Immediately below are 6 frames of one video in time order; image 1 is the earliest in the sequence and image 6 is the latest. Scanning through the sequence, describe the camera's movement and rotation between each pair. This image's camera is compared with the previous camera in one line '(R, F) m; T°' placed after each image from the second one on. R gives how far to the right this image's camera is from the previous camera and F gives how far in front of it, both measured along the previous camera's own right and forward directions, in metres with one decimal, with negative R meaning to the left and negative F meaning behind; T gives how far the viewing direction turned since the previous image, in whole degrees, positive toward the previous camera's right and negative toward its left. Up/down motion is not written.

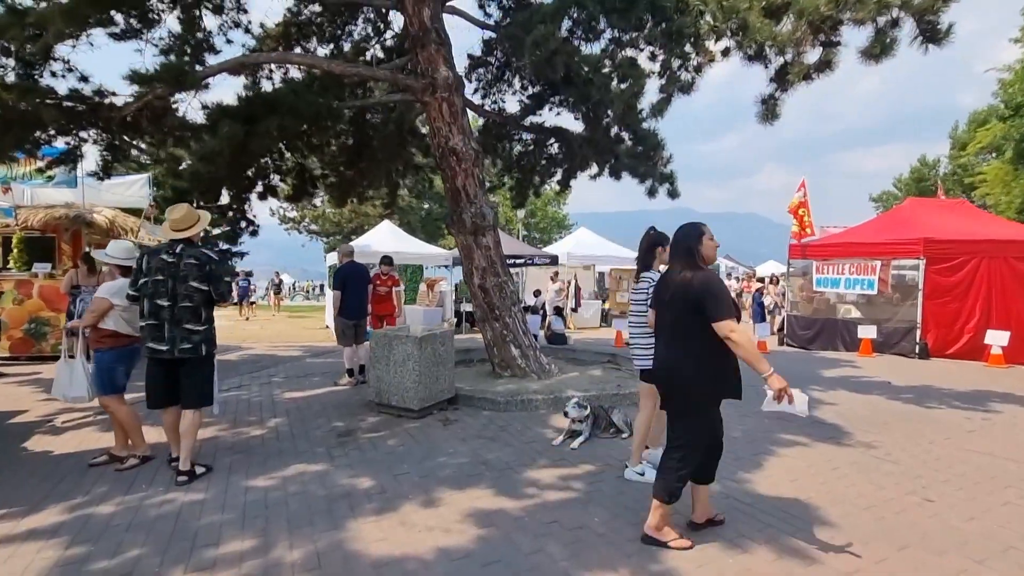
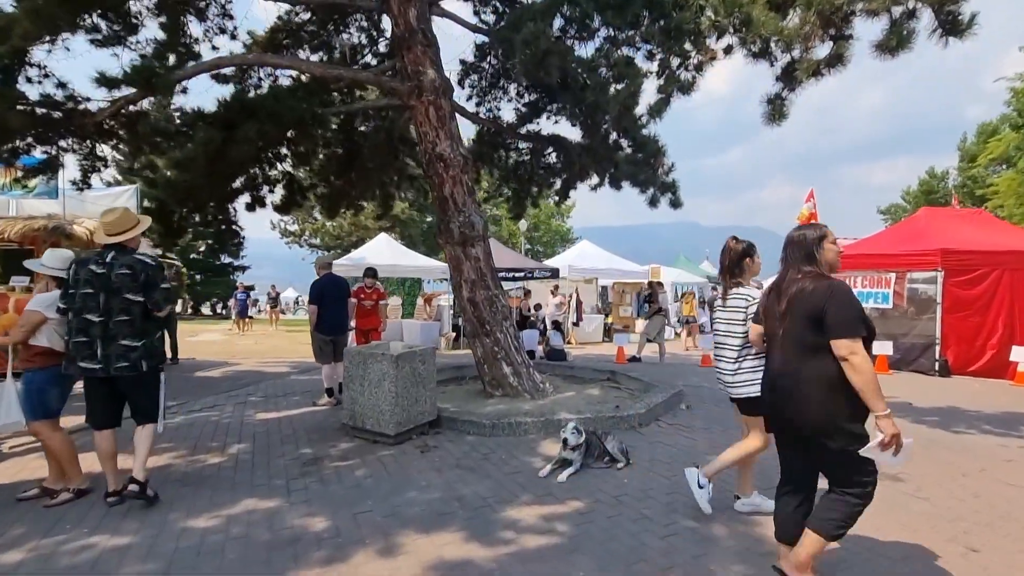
(+0.2, +0.5) m; -1°
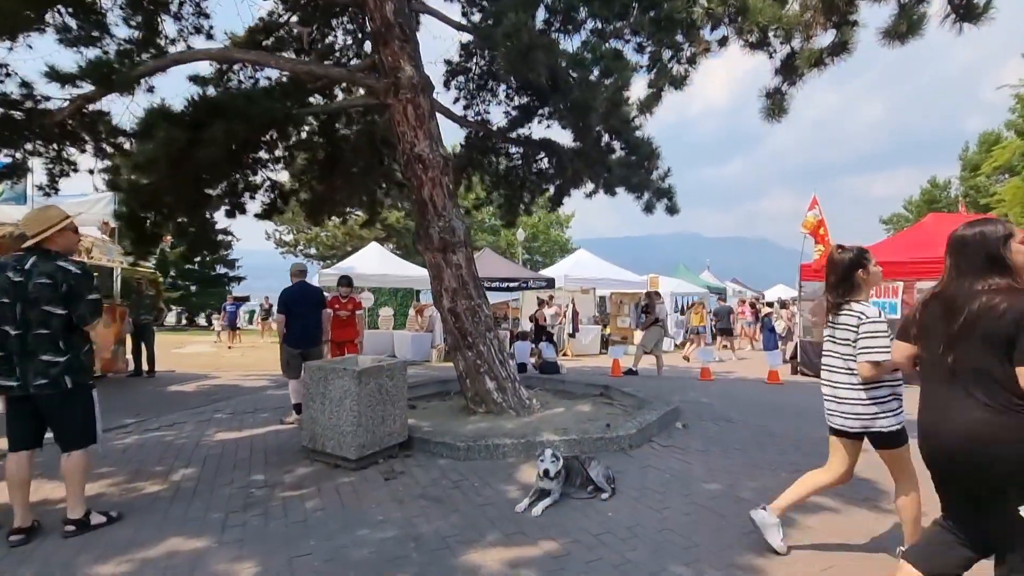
(+0.3, +0.5) m; 0°
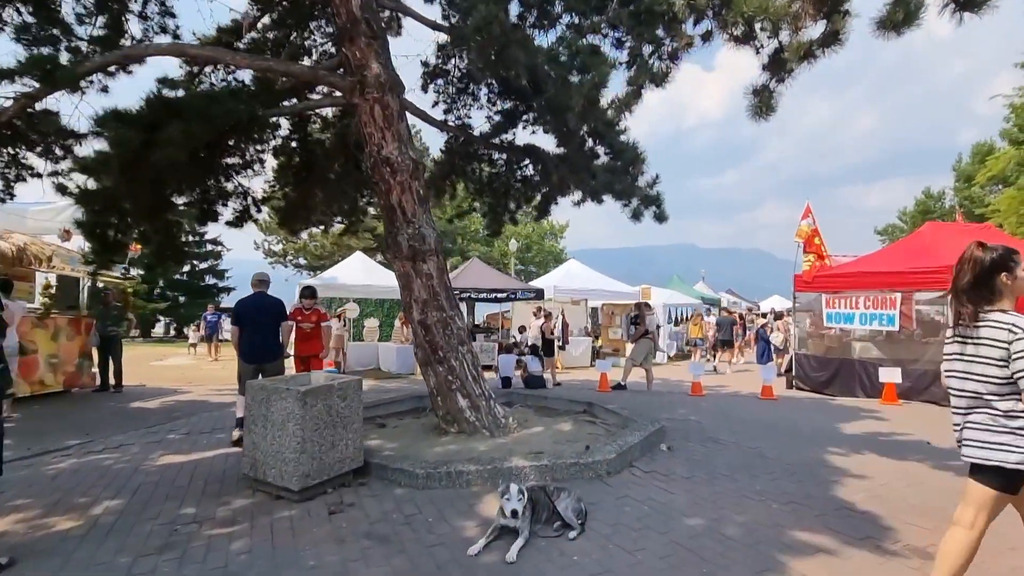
(+0.3, +0.4) m; 0°
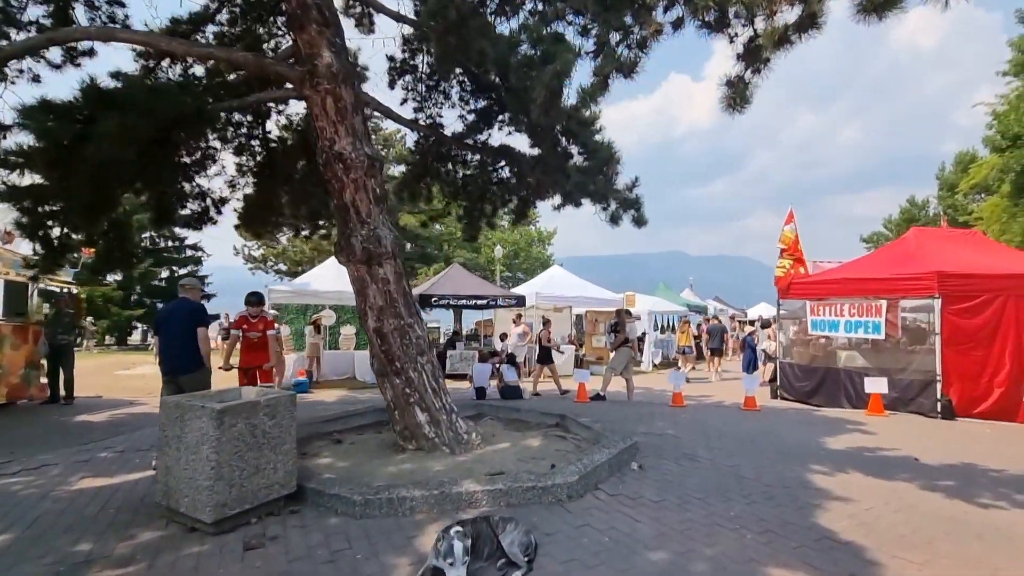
(+0.4, +0.4) m; +1°
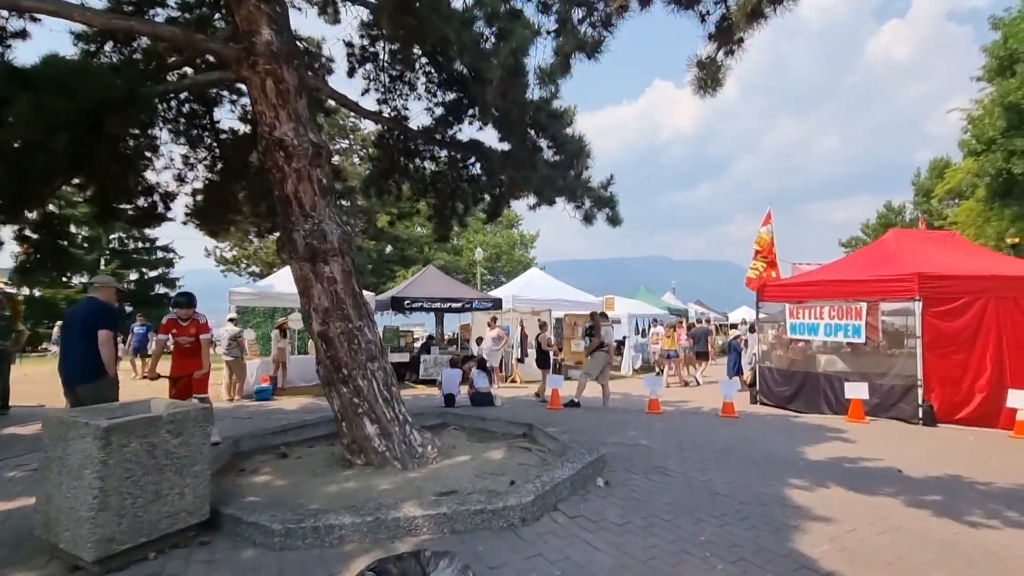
(+0.3, +0.5) m; +2°
